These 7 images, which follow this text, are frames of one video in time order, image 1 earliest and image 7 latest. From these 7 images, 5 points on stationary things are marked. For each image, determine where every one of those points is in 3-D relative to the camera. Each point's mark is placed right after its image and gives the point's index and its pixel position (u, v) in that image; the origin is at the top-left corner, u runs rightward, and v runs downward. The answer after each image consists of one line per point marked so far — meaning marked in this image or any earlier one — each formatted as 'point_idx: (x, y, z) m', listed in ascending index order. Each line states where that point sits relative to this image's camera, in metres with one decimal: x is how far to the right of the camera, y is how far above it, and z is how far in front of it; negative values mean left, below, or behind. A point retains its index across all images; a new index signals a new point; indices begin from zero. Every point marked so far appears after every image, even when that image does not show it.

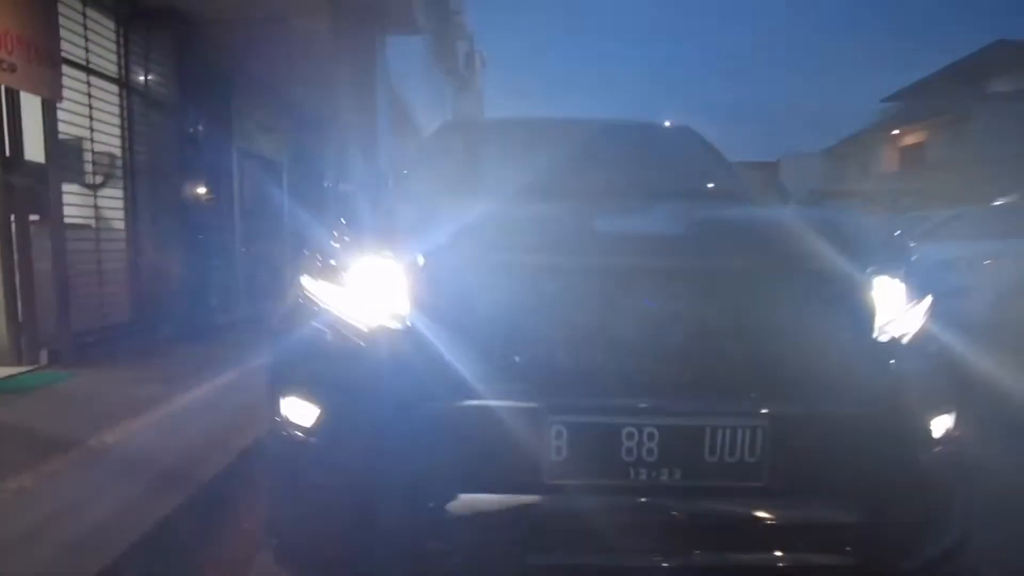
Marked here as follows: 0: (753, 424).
0: (+0.7, -0.4, +1.8) m
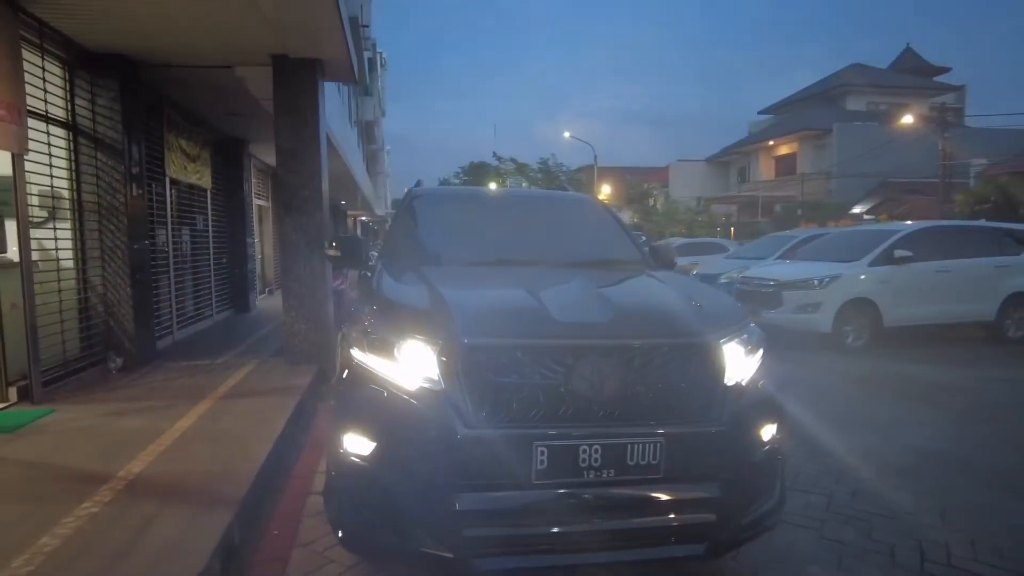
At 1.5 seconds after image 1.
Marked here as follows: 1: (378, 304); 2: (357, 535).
0: (+0.7, -0.7, +3.0) m
1: (-0.7, -0.1, +3.6) m
2: (-0.7, -1.2, +3.1) m
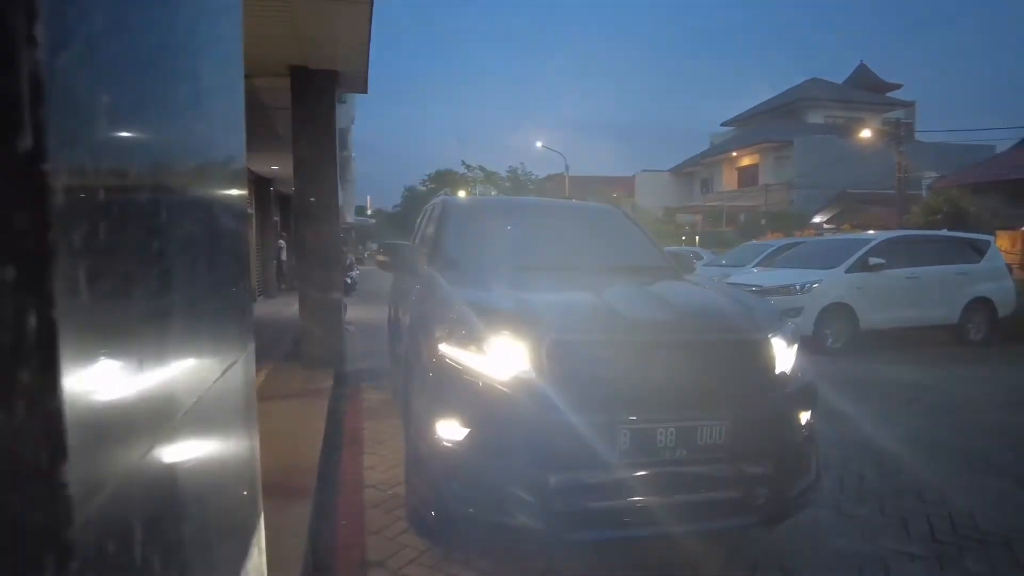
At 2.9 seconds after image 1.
0: (+1.1, -0.7, +3.4) m
1: (-0.3, -0.1, +3.9) m
2: (-0.3, -1.2, +3.4) m
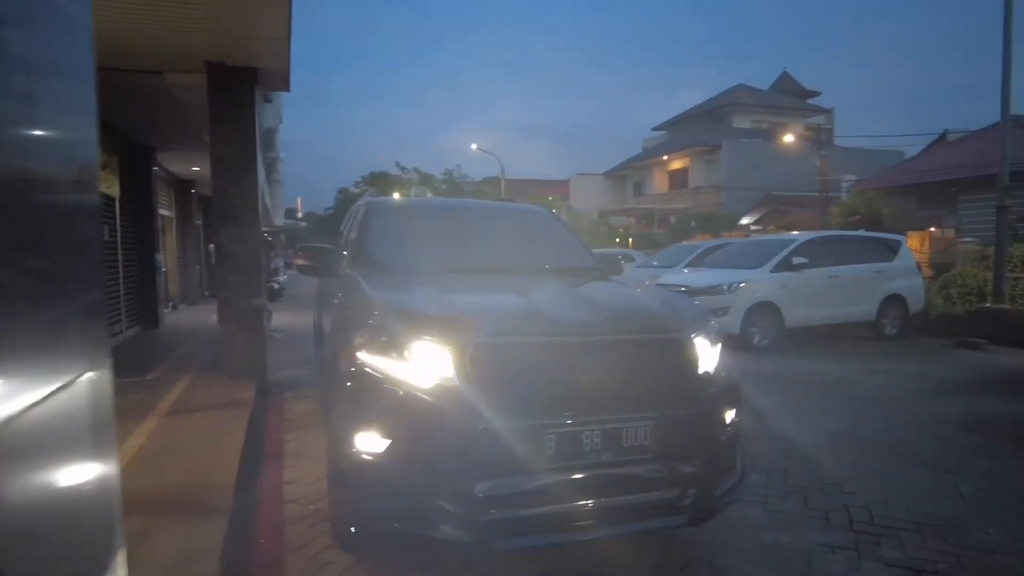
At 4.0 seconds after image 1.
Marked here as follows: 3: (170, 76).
0: (+0.7, -0.7, +3.4) m
1: (-0.8, -0.1, +3.8) m
2: (-0.7, -1.2, +3.3) m
3: (-4.5, +2.8, +8.6) m
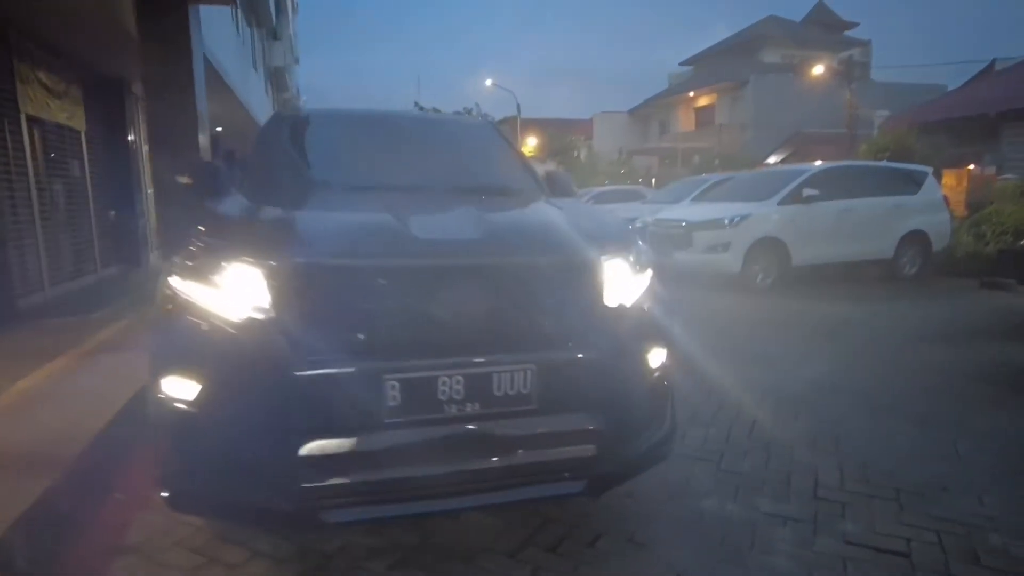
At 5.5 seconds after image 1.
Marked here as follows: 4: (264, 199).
0: (+0.1, -0.4, +2.7) m
1: (-1.4, +0.3, +3.1) m
2: (-1.3, -0.8, +2.7) m
3: (-5.0, +3.6, +7.8) m
4: (-1.6, +0.6, +4.0) m
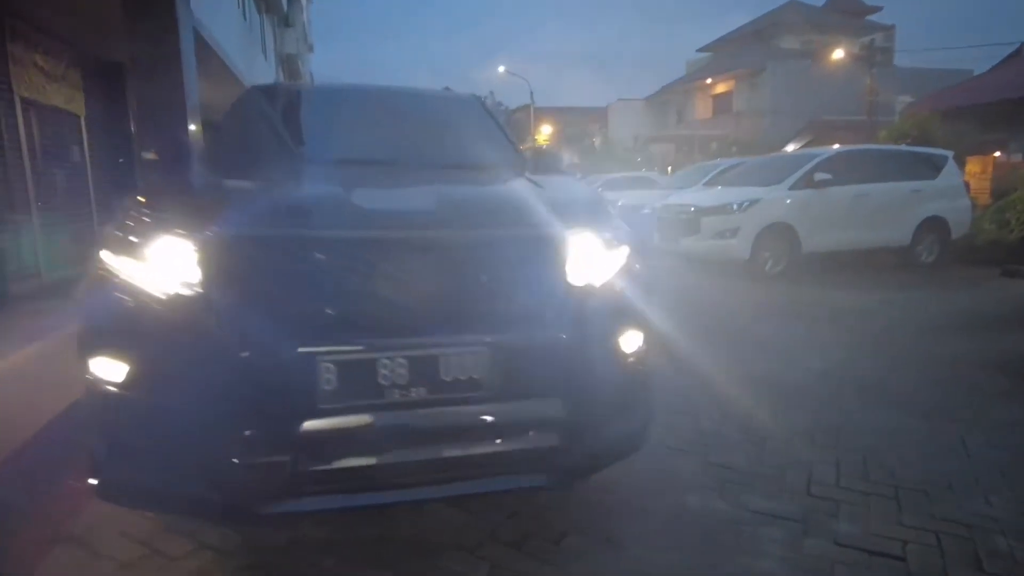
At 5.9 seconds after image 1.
0: (-0.1, -0.3, +2.5) m
1: (-1.6, +0.4, +2.9) m
2: (-1.5, -0.7, +2.5) m
3: (-5.0, +3.8, +7.7) m
4: (-1.7, +0.7, +3.8) m
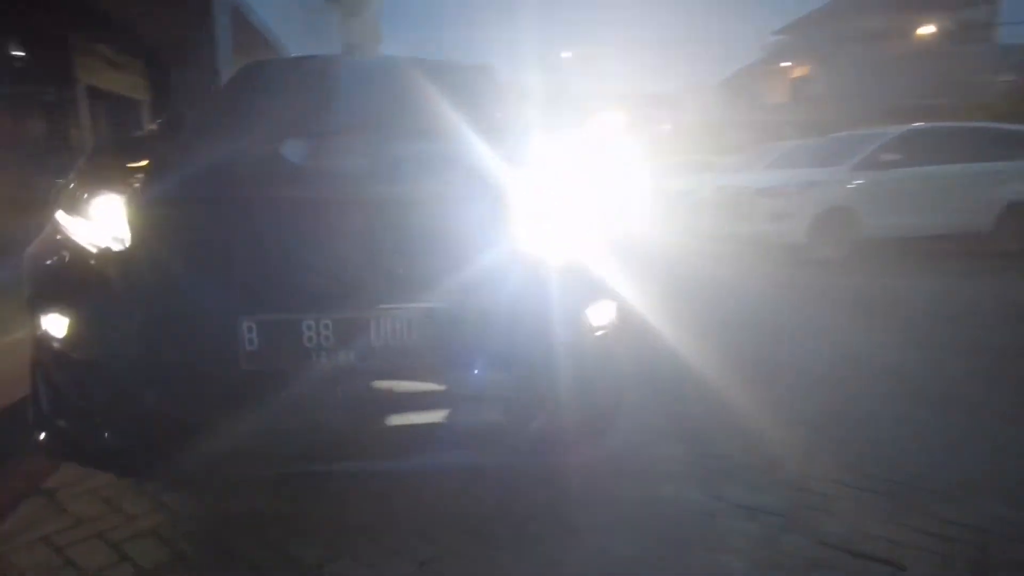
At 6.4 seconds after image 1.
0: (-0.3, -0.1, +2.4) m
1: (-1.7, +0.6, +2.9) m
2: (-1.7, -0.6, +2.5) m
3: (-4.6, +4.1, +7.9) m
4: (-1.8, +0.9, +3.9) m
